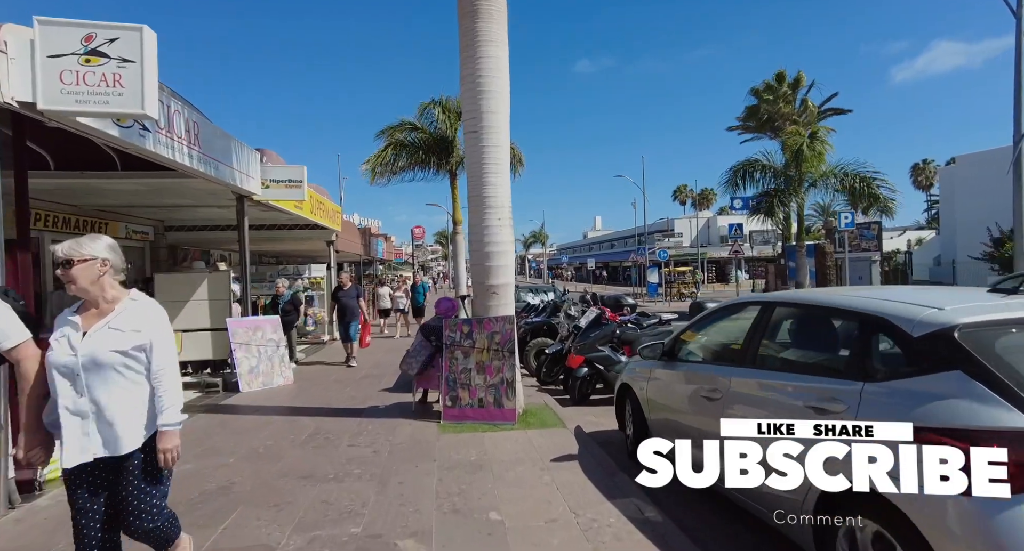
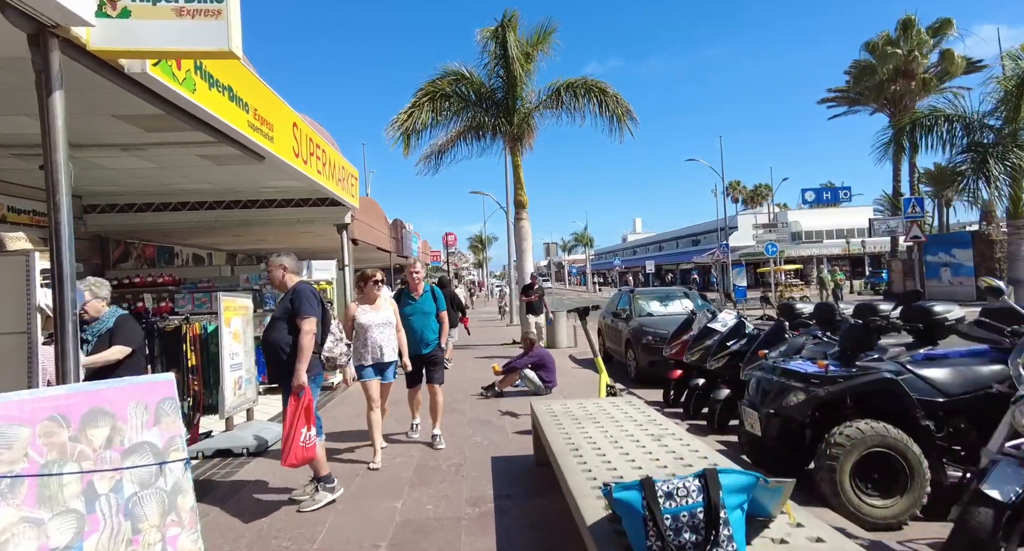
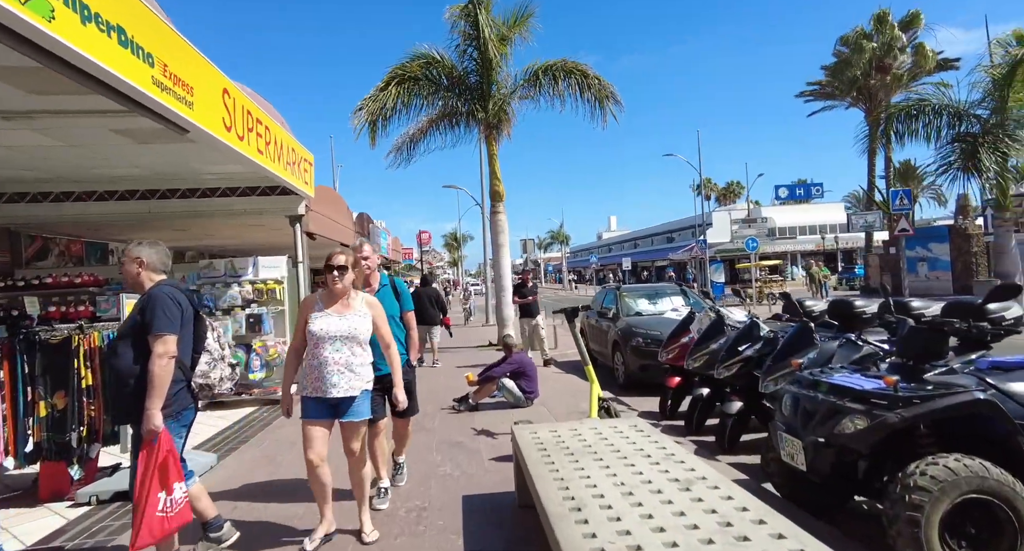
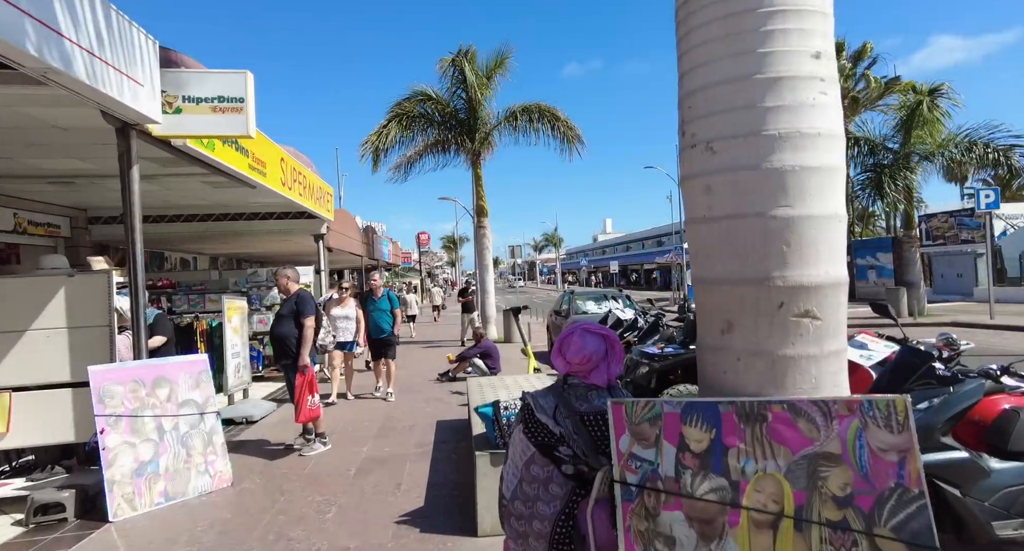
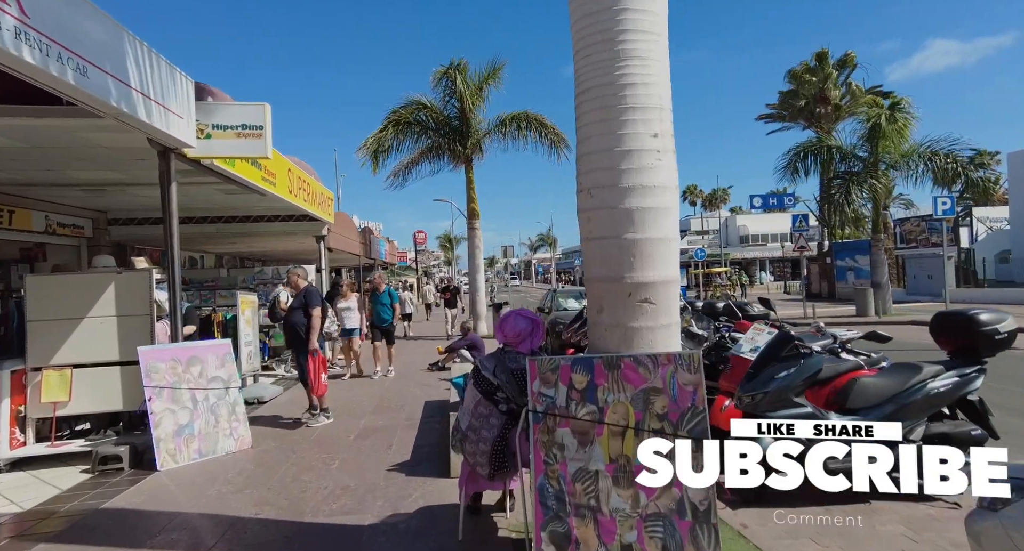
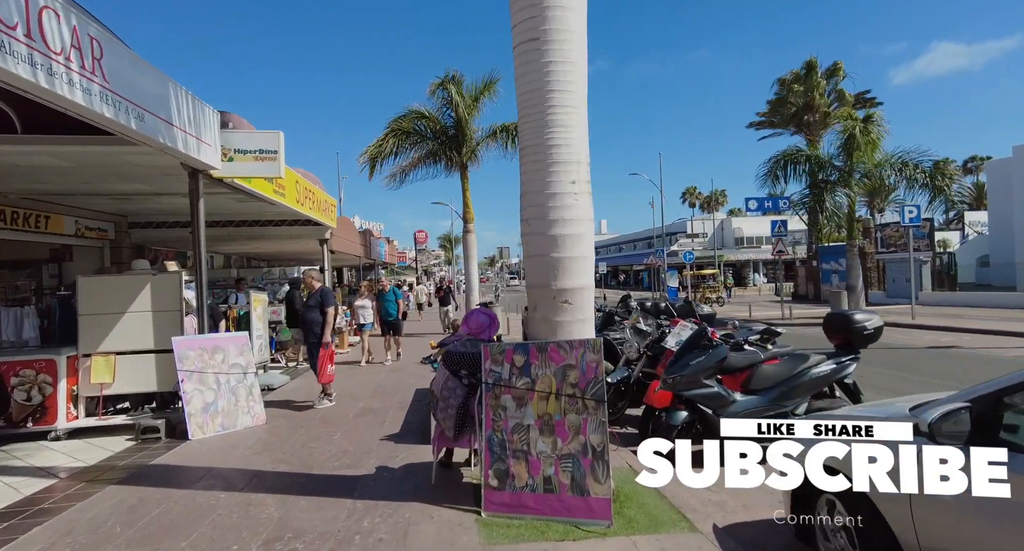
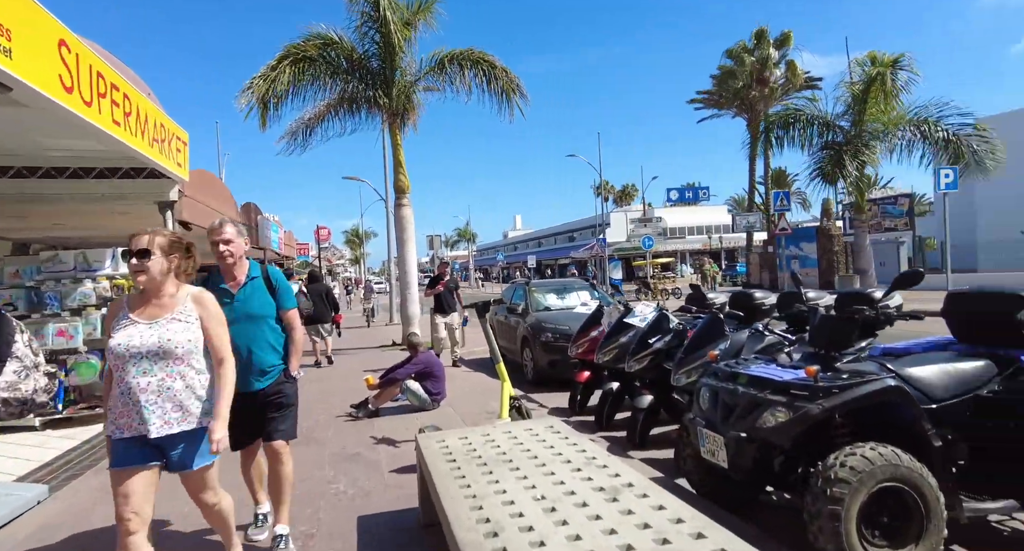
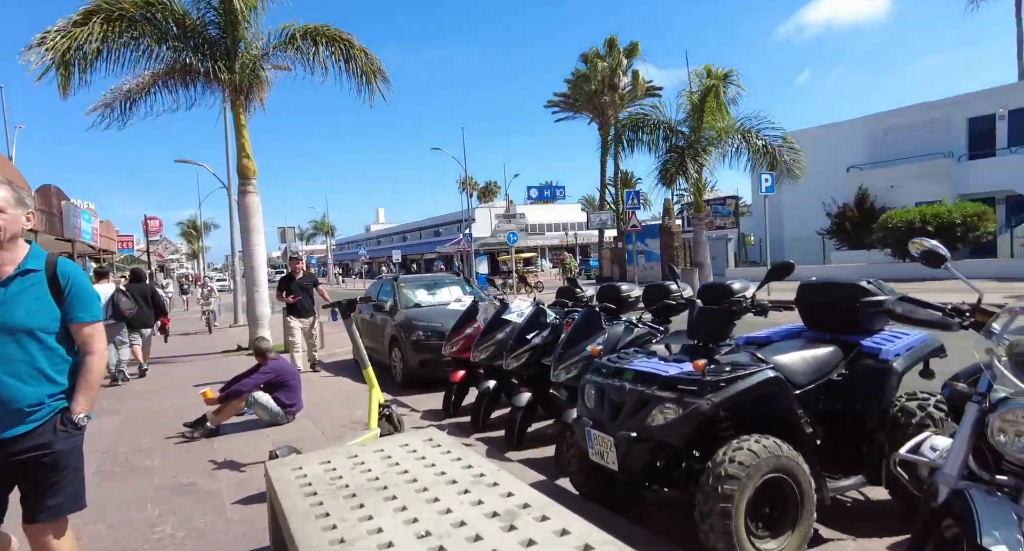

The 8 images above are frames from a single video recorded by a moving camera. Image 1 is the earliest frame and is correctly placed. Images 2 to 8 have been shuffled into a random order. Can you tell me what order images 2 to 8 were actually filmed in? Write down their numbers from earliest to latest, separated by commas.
6, 5, 4, 2, 3, 7, 8
